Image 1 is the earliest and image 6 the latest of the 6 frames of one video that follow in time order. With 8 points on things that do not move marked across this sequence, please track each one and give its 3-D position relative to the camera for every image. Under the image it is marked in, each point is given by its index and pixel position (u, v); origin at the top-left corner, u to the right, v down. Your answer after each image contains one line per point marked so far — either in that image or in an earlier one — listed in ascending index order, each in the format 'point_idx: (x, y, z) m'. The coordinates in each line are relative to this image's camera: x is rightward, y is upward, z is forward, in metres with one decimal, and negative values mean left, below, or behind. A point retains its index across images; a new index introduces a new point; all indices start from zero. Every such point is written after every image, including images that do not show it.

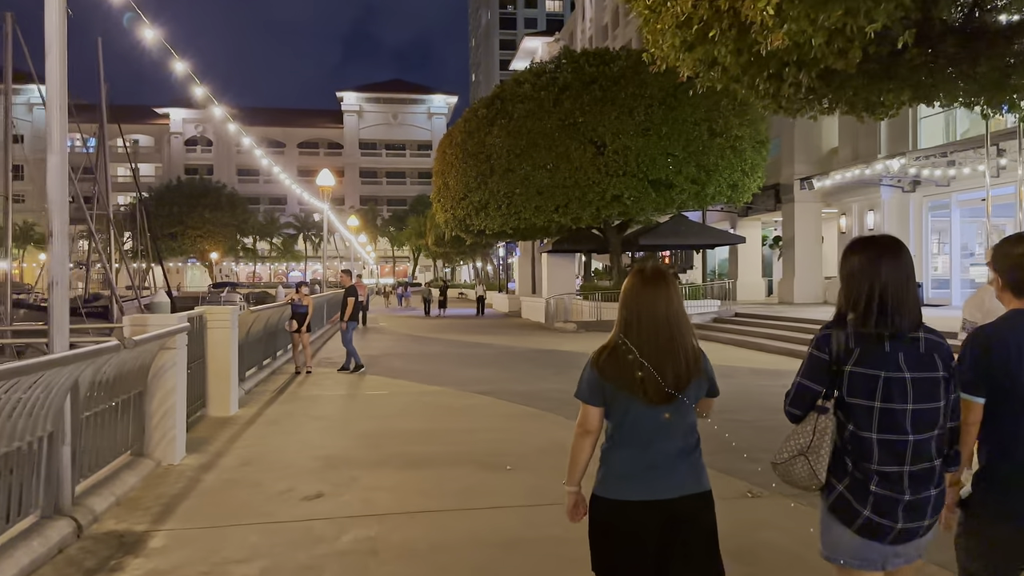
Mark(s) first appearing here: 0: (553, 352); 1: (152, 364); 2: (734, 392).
0: (+0.9, -1.5, +17.9) m
1: (-3.4, -0.7, +7.4) m
2: (+3.5, -1.6, +12.2) m
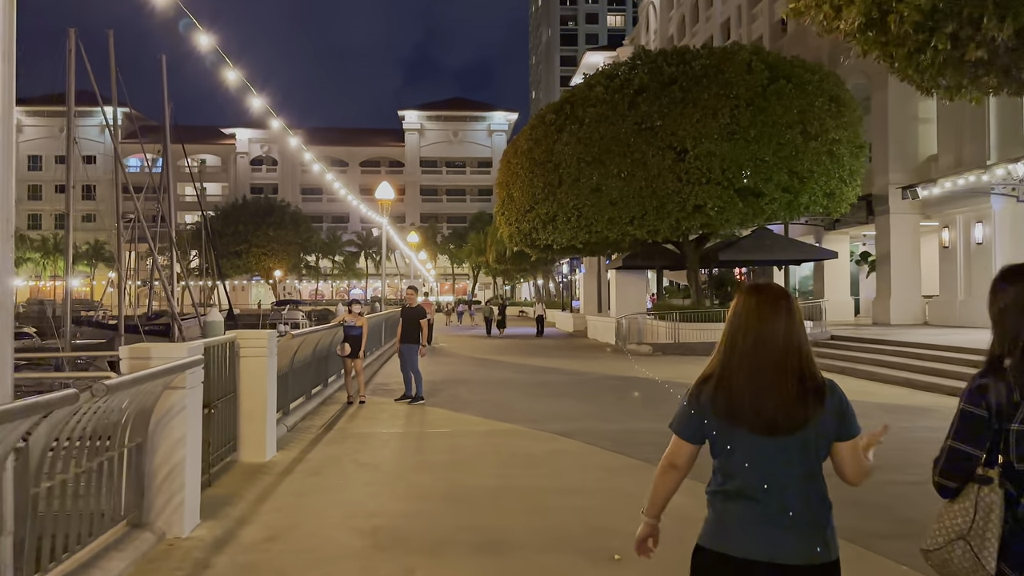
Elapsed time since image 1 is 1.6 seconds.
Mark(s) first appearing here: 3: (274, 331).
0: (+2.5, -1.9, +15.9) m
1: (-2.6, -0.9, +5.8) m
2: (+4.6, -1.9, +10.1) m
3: (-2.5, -0.5, +8.3) m
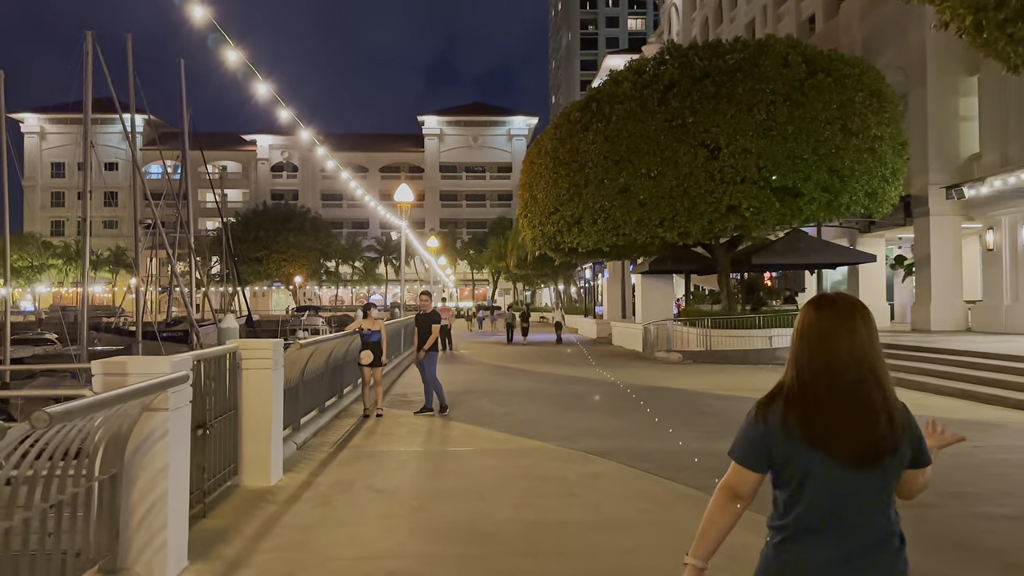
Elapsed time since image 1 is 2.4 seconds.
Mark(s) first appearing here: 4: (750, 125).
0: (+3.0, -2.0, +14.9) m
1: (-2.4, -0.9, +4.9) m
2: (+4.9, -1.9, +9.0) m
3: (-2.2, -0.5, +7.5) m
4: (+5.9, +4.1, +19.6) m
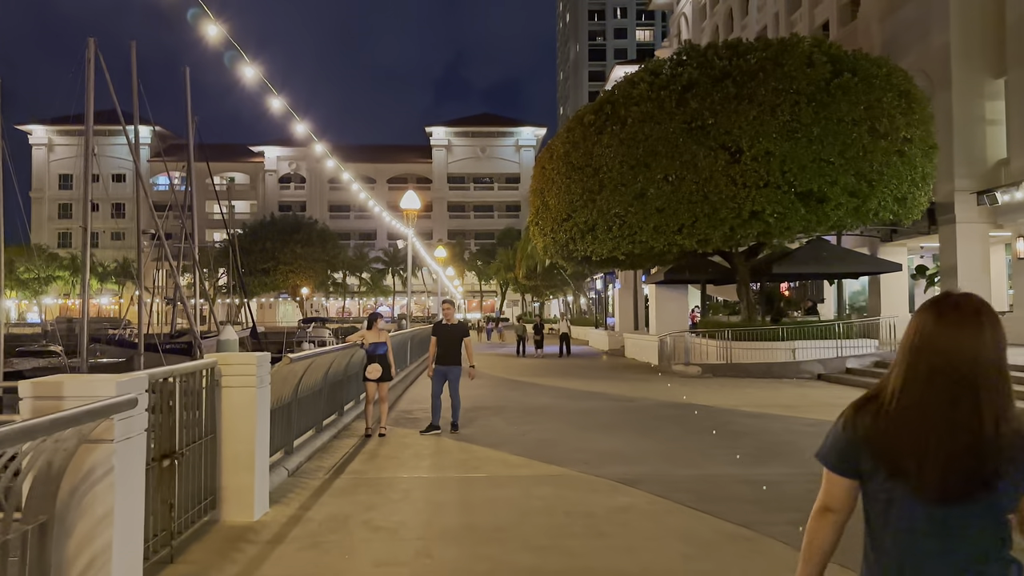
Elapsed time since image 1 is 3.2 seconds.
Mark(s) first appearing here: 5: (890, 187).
0: (+3.2, -2.1, +13.9) m
1: (-2.2, -0.9, +4.0) m
2: (+5.1, -2.0, +8.0) m
3: (-2.1, -0.6, +6.5) m
4: (+6.2, +3.8, +18.6) m
5: (+9.2, +2.4, +19.1) m
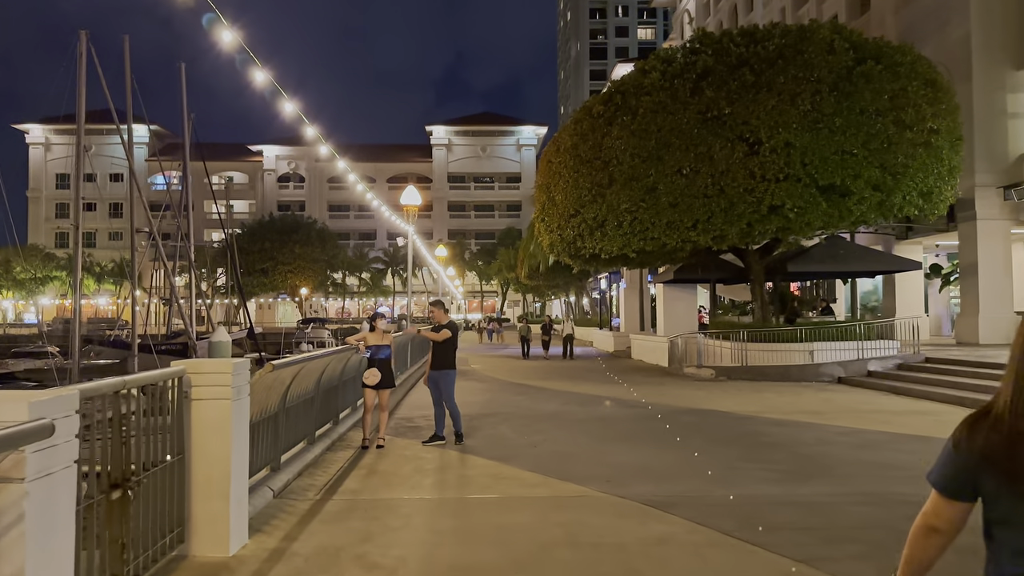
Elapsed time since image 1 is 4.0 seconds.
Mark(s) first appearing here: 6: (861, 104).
0: (+3.3, -2.1, +12.9) m
1: (-2.1, -0.9, +3.0) m
2: (+5.2, -2.0, +7.0) m
3: (-1.9, -0.5, +5.6) m
4: (+6.3, +3.9, +17.7) m
5: (+9.3, +2.5, +18.2) m
6: (+7.9, +4.2, +17.8) m
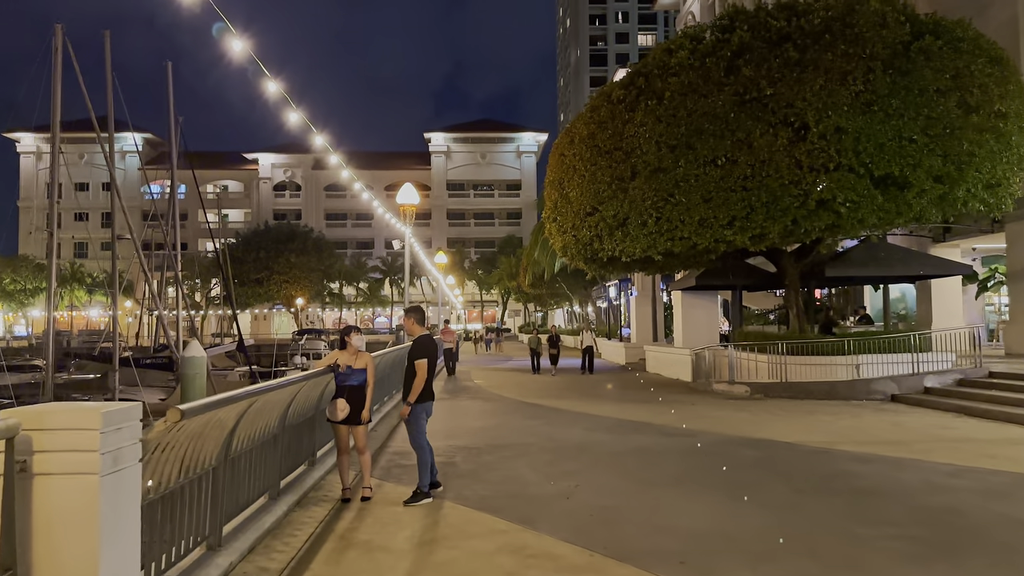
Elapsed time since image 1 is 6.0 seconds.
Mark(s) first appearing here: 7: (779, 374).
0: (+3.6, -2.1, +10.6) m
1: (-1.8, -0.9, +0.7) m
2: (+5.5, -2.0, +4.7) m
3: (-1.7, -0.5, +3.3) m
4: (+6.6, +3.7, +15.5) m
5: (+9.5, +2.4, +15.9) m
6: (+8.1, +4.1, +15.6) m
7: (+6.4, -2.0, +19.0) m
